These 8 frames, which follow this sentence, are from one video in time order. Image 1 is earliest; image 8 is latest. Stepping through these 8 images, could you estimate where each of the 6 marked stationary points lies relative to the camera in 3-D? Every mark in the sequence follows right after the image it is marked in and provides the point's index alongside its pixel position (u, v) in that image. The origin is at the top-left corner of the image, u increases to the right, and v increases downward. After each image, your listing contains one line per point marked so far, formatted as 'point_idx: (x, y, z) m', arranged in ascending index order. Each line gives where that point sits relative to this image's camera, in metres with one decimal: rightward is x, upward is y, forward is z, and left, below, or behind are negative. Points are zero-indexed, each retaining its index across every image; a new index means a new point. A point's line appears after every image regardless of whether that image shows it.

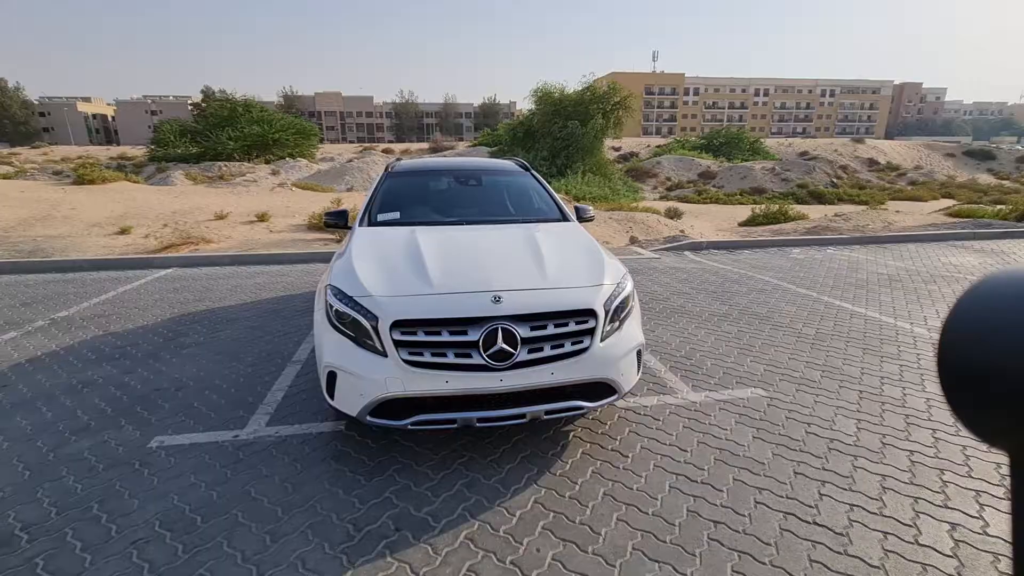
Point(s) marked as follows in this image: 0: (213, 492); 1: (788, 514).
0: (-1.6, -1.1, +2.6) m
1: (+1.4, -1.1, +2.4) m
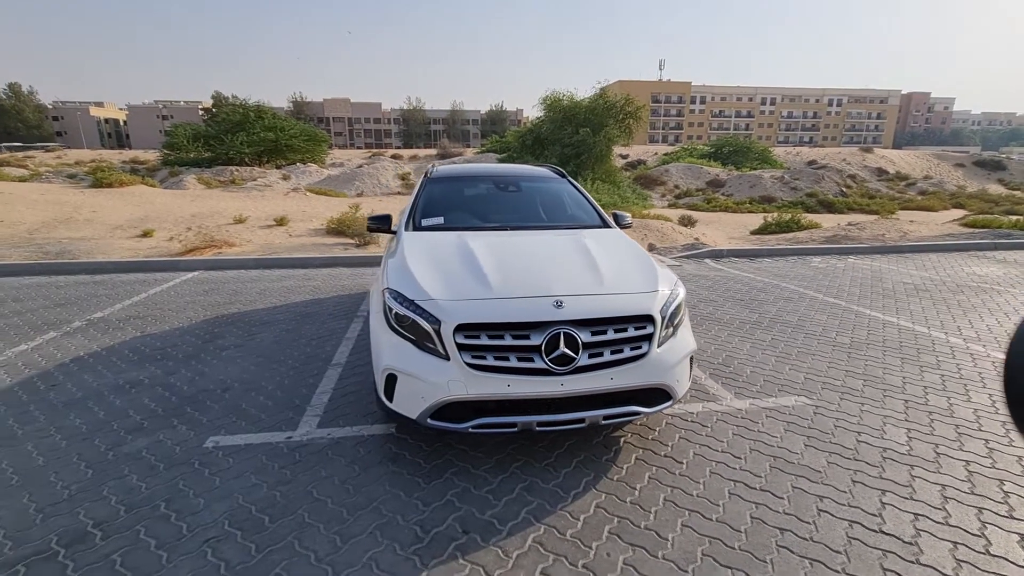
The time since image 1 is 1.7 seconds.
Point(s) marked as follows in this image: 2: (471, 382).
0: (-1.3, -1.1, +2.6) m
1: (+1.7, -1.2, +2.4) m
2: (-0.2, -0.5, +2.6) m
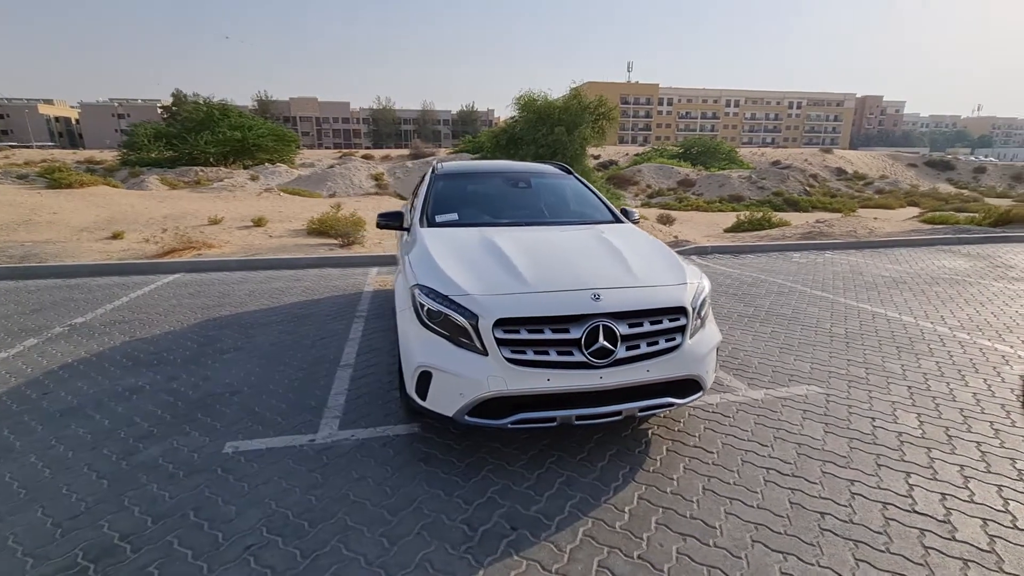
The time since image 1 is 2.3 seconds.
0: (-1.0, -1.1, +2.6) m
1: (+1.9, -1.1, +2.5) m
2: (0.0, -0.5, +2.6) m
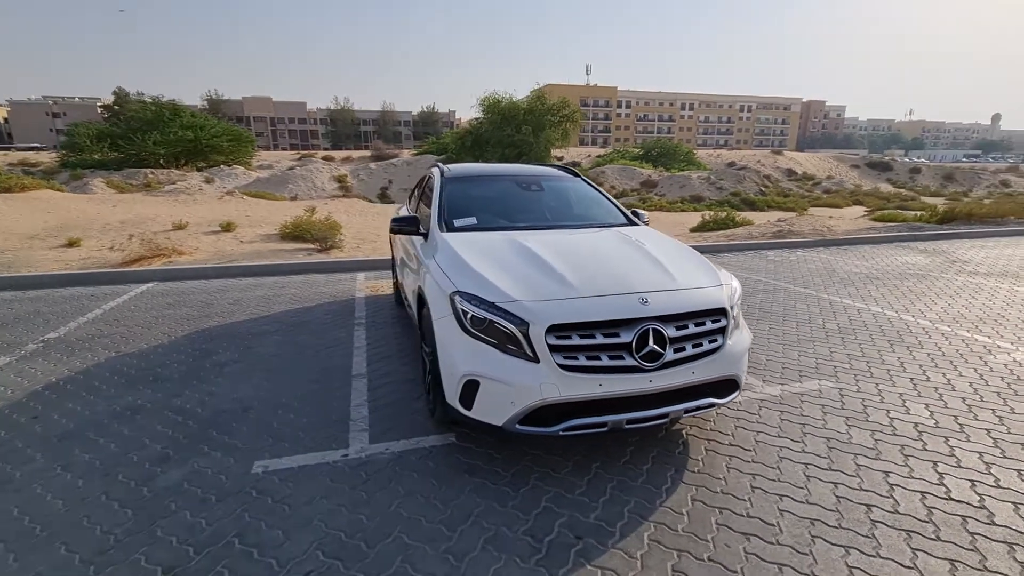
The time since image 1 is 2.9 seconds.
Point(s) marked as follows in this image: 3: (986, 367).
0: (-0.8, -1.1, +2.5) m
1: (+2.2, -1.1, +2.6) m
2: (+0.3, -0.5, +2.5) m
3: (+4.2, -0.7, +4.4) m
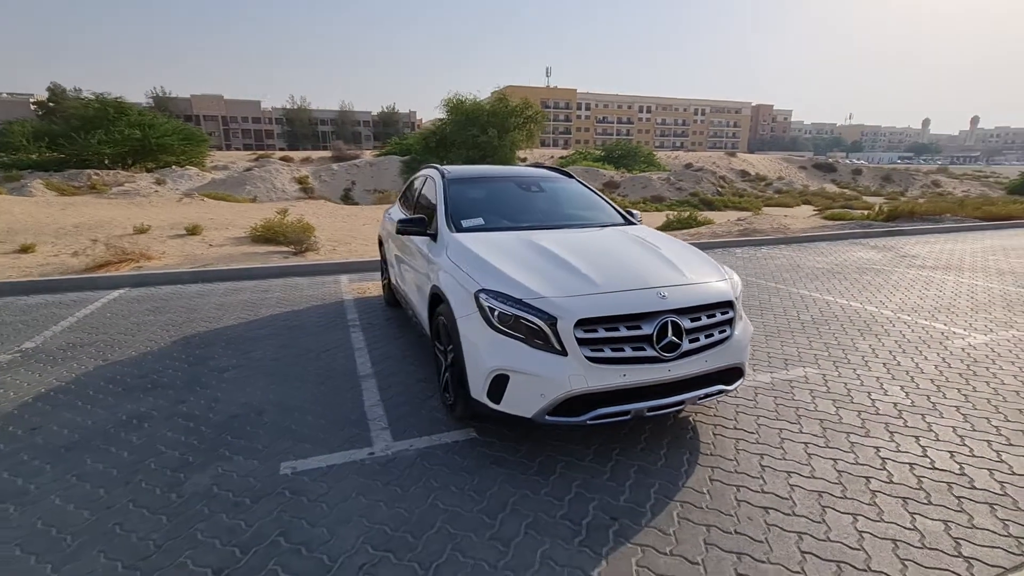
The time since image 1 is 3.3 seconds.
0: (-0.6, -1.1, +2.5) m
1: (+2.4, -1.0, +2.9) m
2: (+0.4, -0.5, +2.7) m
3: (+4.3, -0.6, +4.8) m
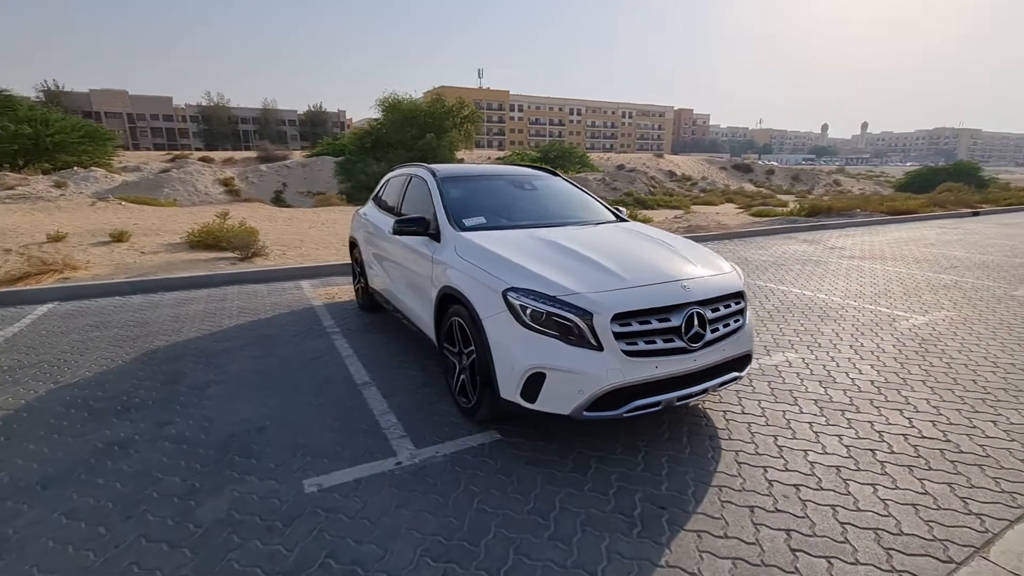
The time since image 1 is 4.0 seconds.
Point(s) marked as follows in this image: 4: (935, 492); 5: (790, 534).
0: (-0.3, -1.1, +2.4) m
1: (+2.6, -1.0, +3.2) m
2: (+0.6, -0.4, +2.7) m
3: (+4.2, -0.5, +5.3) m
4: (+2.3, -1.1, +2.6) m
5: (+1.3, -1.2, +2.3) m
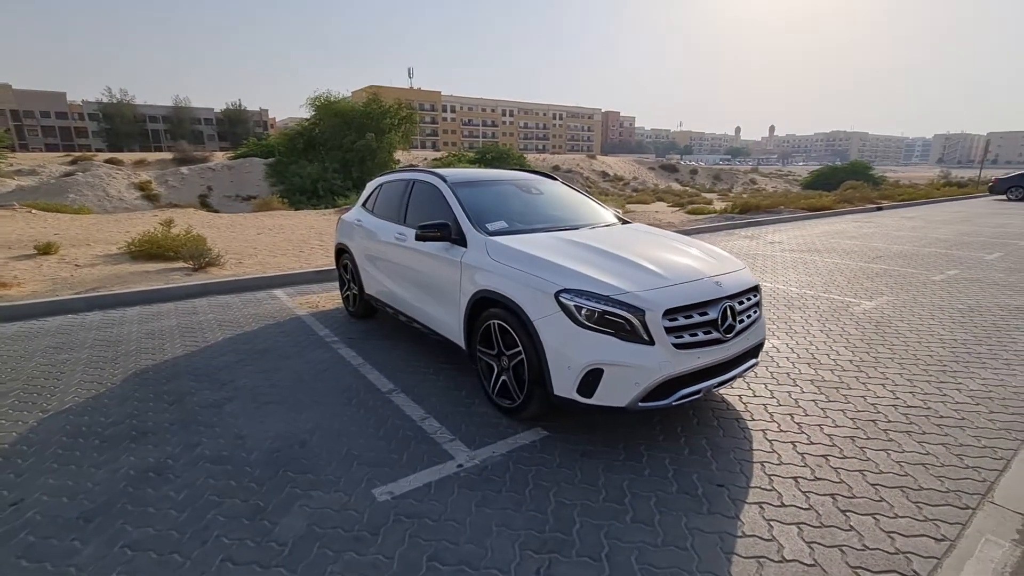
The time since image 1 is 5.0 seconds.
0: (+0.1, -1.1, +2.5) m
1: (+2.8, -0.9, +3.6) m
2: (+1.0, -0.4, +2.9) m
3: (+4.1, -0.4, +6.0) m
4: (+2.6, -1.0, +3.0) m
5: (+1.7, -1.1, +2.6) m
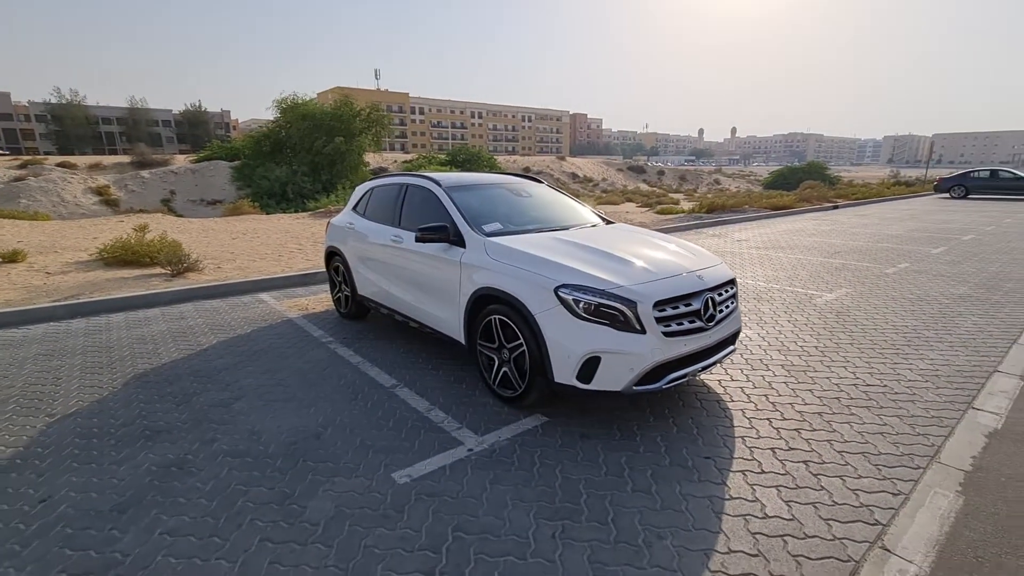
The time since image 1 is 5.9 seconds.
0: (+0.2, -1.1, +2.8) m
1: (+2.8, -0.8, +4.0) m
2: (+1.0, -0.4, +3.2) m
3: (+4.0, -0.3, +6.4) m
4: (+2.7, -0.9, +3.4) m
5: (+1.8, -1.1, +3.0) m
